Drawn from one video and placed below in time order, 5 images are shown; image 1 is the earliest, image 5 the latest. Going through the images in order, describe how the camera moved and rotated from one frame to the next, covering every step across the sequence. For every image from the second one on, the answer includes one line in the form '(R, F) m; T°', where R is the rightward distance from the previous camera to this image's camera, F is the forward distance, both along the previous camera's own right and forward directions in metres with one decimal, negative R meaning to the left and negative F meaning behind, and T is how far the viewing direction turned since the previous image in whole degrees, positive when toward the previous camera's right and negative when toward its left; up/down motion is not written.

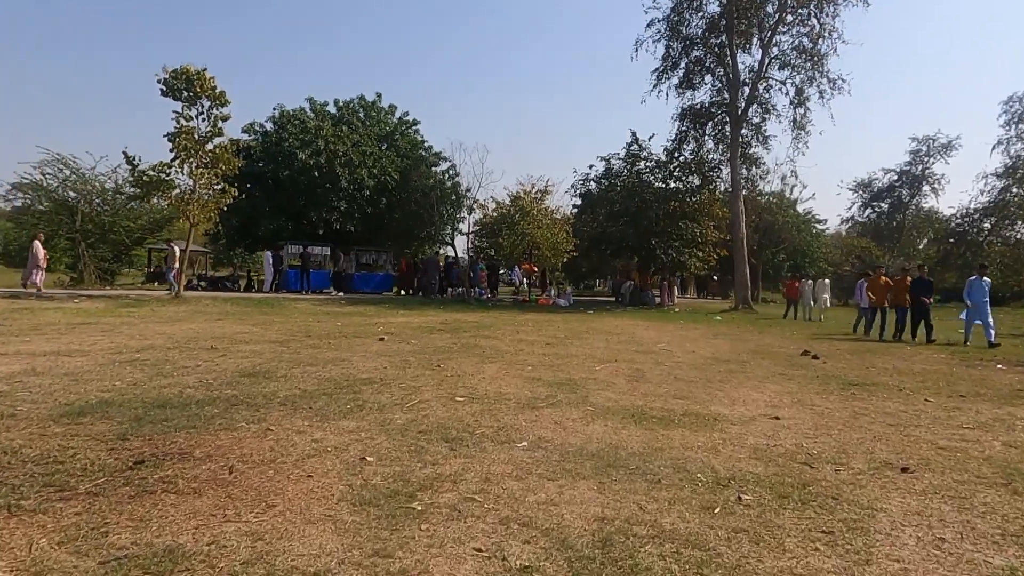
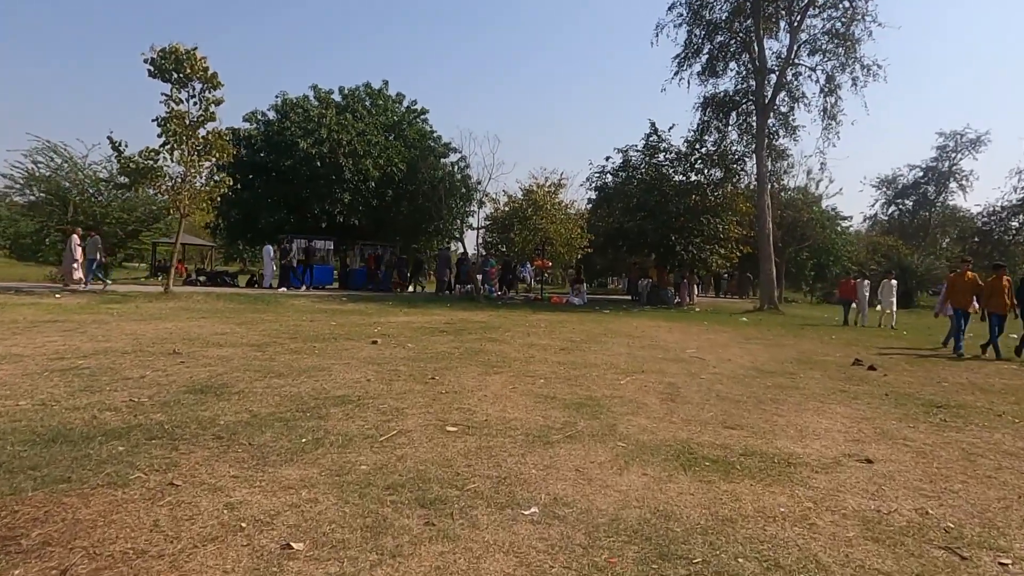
(0.0, +1.6) m; -1°
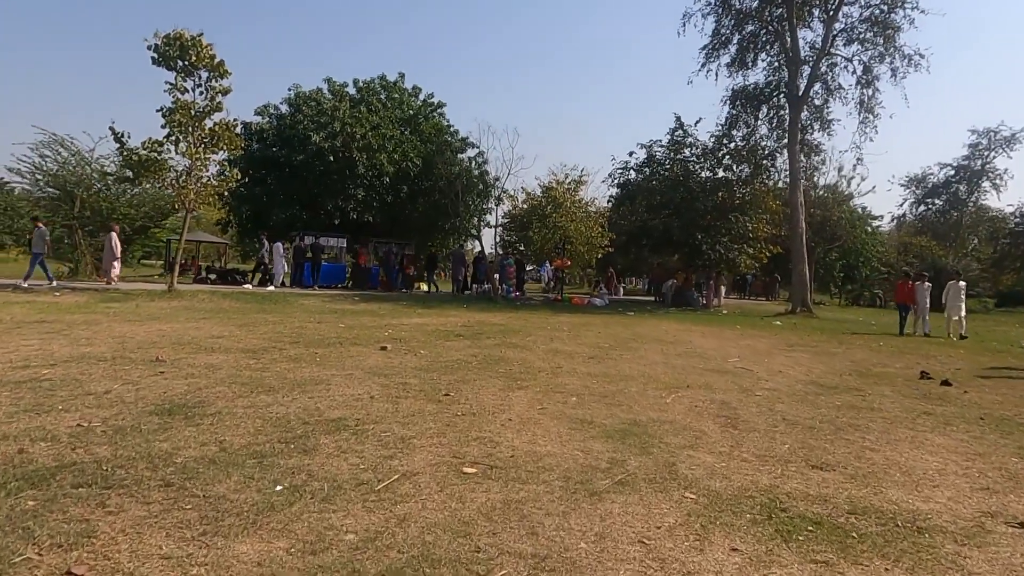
(-0.1, +1.2) m; -1°
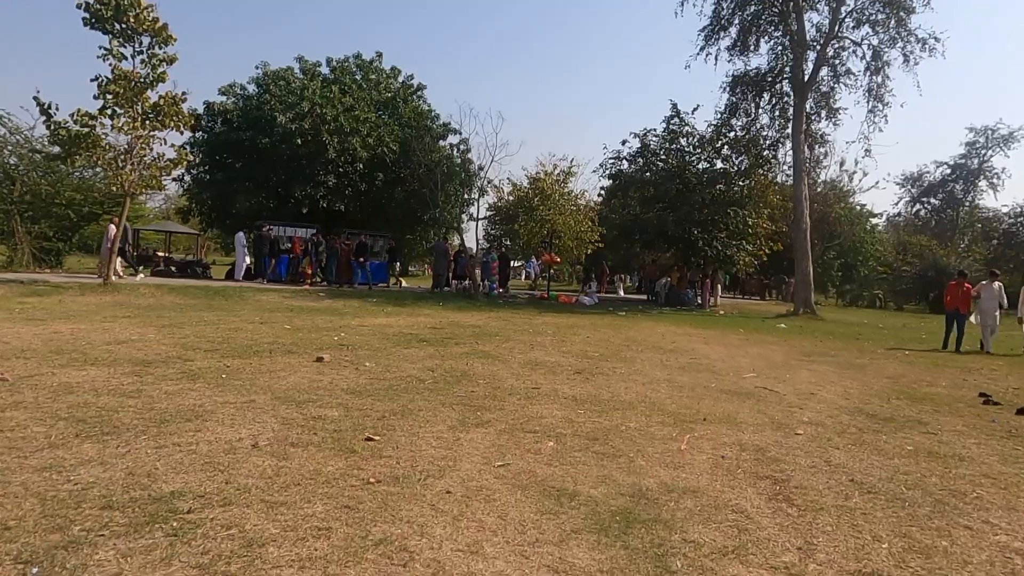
(+0.3, +2.1) m; +1°
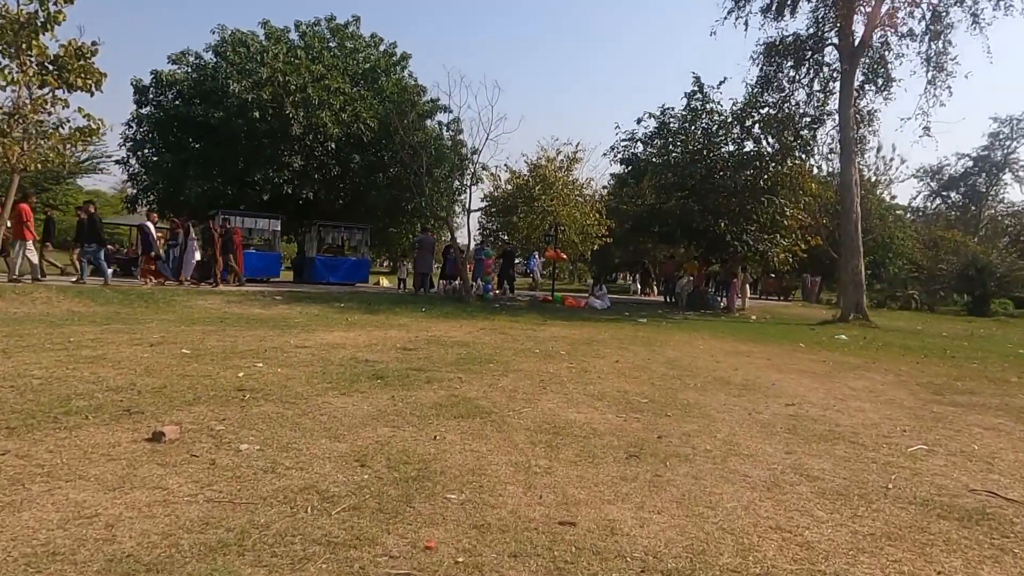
(0.0, +4.0) m; 0°
